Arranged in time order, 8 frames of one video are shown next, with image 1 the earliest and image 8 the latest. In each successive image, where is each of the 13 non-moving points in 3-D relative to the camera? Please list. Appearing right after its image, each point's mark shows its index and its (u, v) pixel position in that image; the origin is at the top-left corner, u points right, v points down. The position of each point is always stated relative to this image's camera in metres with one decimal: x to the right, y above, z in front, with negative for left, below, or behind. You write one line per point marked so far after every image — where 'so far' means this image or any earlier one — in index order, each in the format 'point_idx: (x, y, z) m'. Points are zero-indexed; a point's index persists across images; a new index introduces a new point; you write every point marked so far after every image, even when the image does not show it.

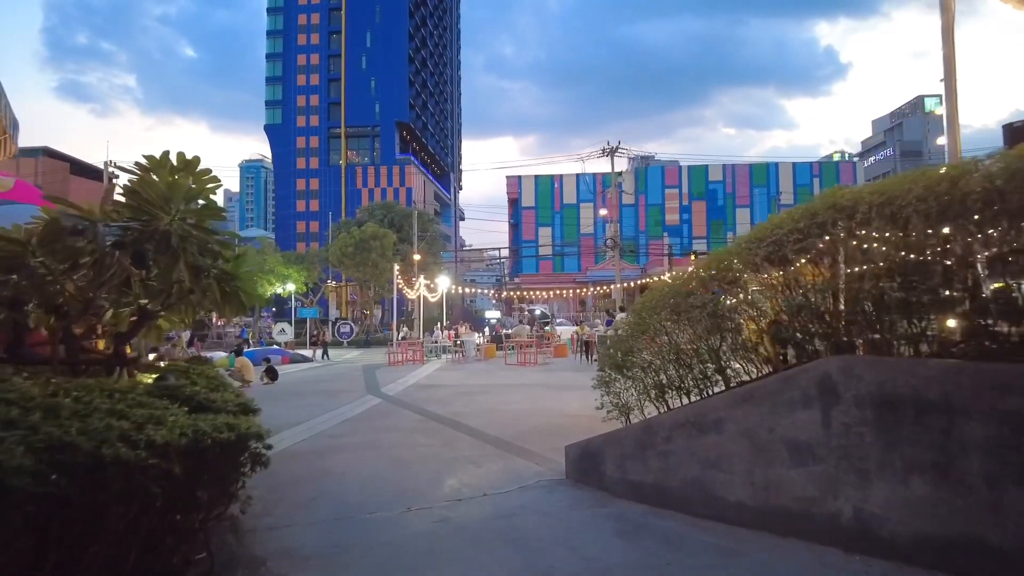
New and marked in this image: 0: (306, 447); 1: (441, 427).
0: (-2.9, -2.3, +9.4) m
1: (-1.1, -2.2, +10.5) m
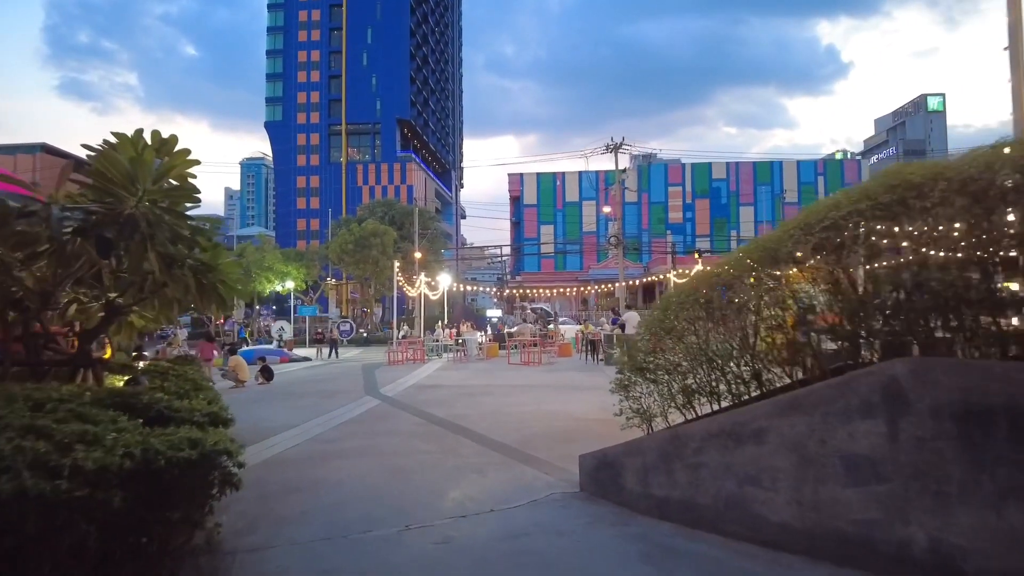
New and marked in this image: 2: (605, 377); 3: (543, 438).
0: (-2.8, -2.2, +8.7) m
1: (-1.0, -2.2, +9.8) m
2: (+2.4, -2.4, +17.2) m
3: (+0.4, -2.1, +9.4) m
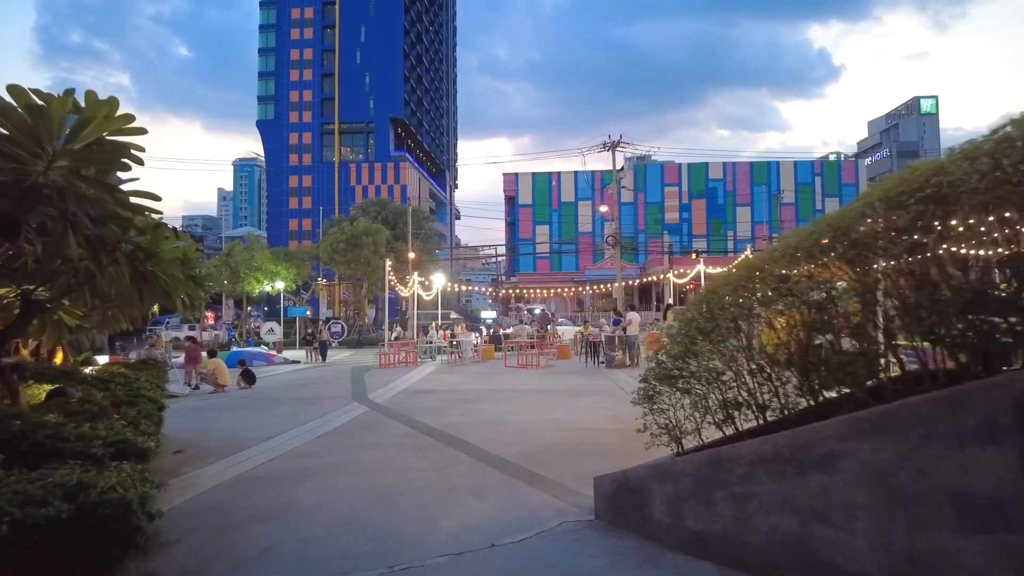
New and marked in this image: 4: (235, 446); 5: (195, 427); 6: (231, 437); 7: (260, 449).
0: (-2.8, -2.1, +7.7) m
1: (-1.0, -2.1, +8.9) m
2: (+2.4, -2.3, +16.2) m
3: (+0.5, -2.1, +8.4) m
4: (-3.9, -2.2, +9.2) m
5: (-5.2, -2.3, +10.8) m
6: (-4.3, -2.2, +9.9) m
7: (-3.4, -2.2, +8.9) m
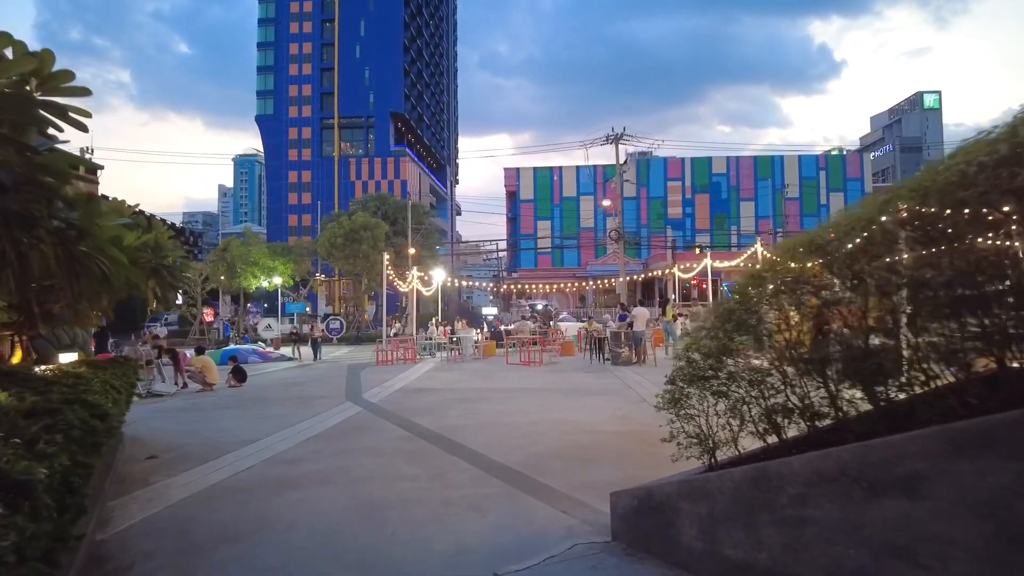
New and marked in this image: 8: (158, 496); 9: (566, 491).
0: (-2.7, -2.0, +7.0) m
1: (-1.0, -2.0, +8.1) m
2: (+2.4, -2.2, +15.4) m
3: (+0.5, -2.0, +7.6) m
4: (-3.8, -2.1, +8.5) m
5: (-5.2, -2.2, +10.1) m
6: (-4.2, -2.1, +9.2) m
7: (-3.3, -2.1, +8.2) m
8: (-3.4, -2.0, +6.3) m
9: (+0.5, -2.0, +6.4) m
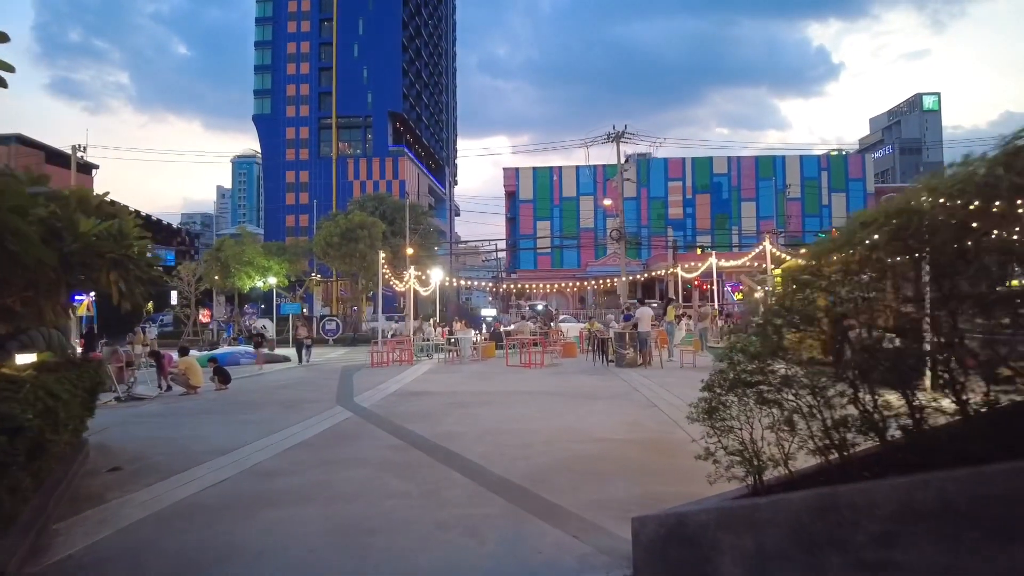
0: (-2.7, -2.0, +6.2) m
1: (-1.0, -1.9, +7.3) m
2: (+2.4, -2.1, +14.7) m
3: (+0.5, -1.9, +6.9) m
4: (-3.8, -2.0, +7.7) m
5: (-5.2, -2.1, +9.3) m
6: (-4.2, -2.1, +8.4) m
7: (-3.3, -2.0, +7.4) m
8: (-3.4, -1.9, +5.5) m
9: (+0.5, -1.9, +5.6) m
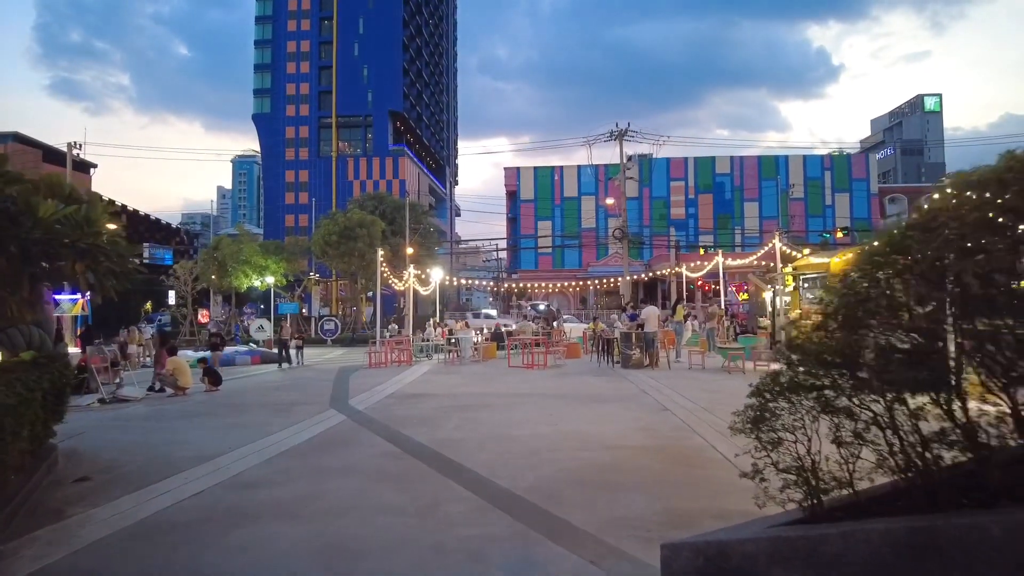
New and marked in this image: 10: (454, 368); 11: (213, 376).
0: (-2.6, -1.9, +5.6) m
1: (-0.9, -1.9, +6.7) m
2: (+2.5, -2.1, +14.1) m
3: (+0.6, -1.8, +6.2) m
4: (-3.7, -2.0, +7.1) m
5: (-5.1, -2.0, +8.7) m
6: (-4.1, -2.0, +7.8) m
7: (-3.3, -1.9, +6.8) m
8: (-3.4, -1.9, +4.9) m
9: (+0.6, -1.8, +5.0) m
10: (-1.8, -2.4, +19.8) m
11: (-6.4, -1.9, +14.2) m
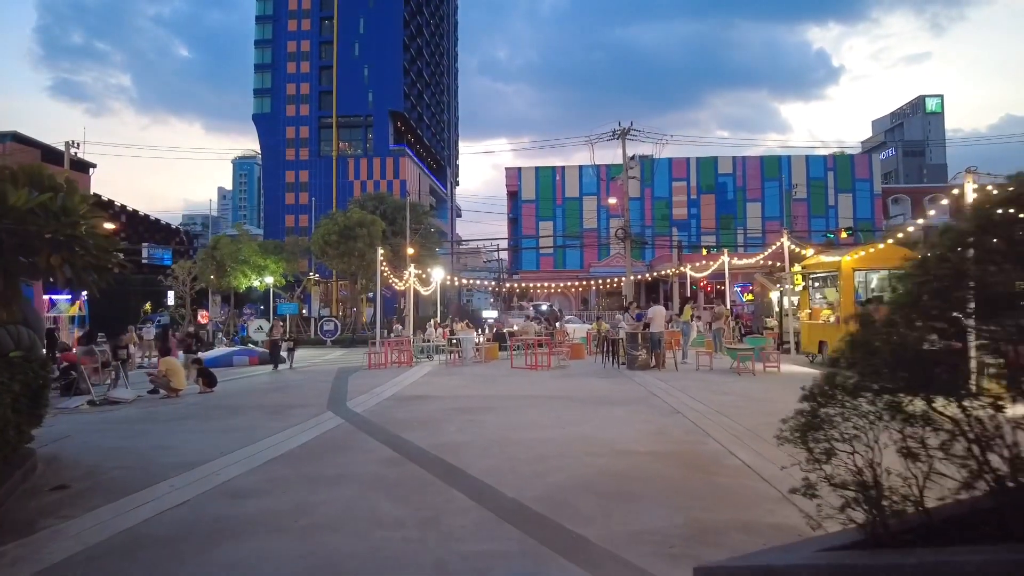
0: (-2.6, -1.9, +5.2) m
1: (-0.8, -1.8, +6.3) m
2: (+2.5, -2.1, +13.6) m
3: (+0.6, -1.8, +5.8) m
4: (-3.7, -1.9, +6.6) m
5: (-5.0, -2.0, +8.2) m
6: (-4.1, -1.9, +7.4) m
7: (-3.2, -1.9, +6.4) m
8: (-3.3, -1.8, +4.5) m
9: (+0.7, -1.8, +4.5) m
10: (-1.7, -2.4, +19.4) m
11: (-6.4, -1.9, +13.7) m
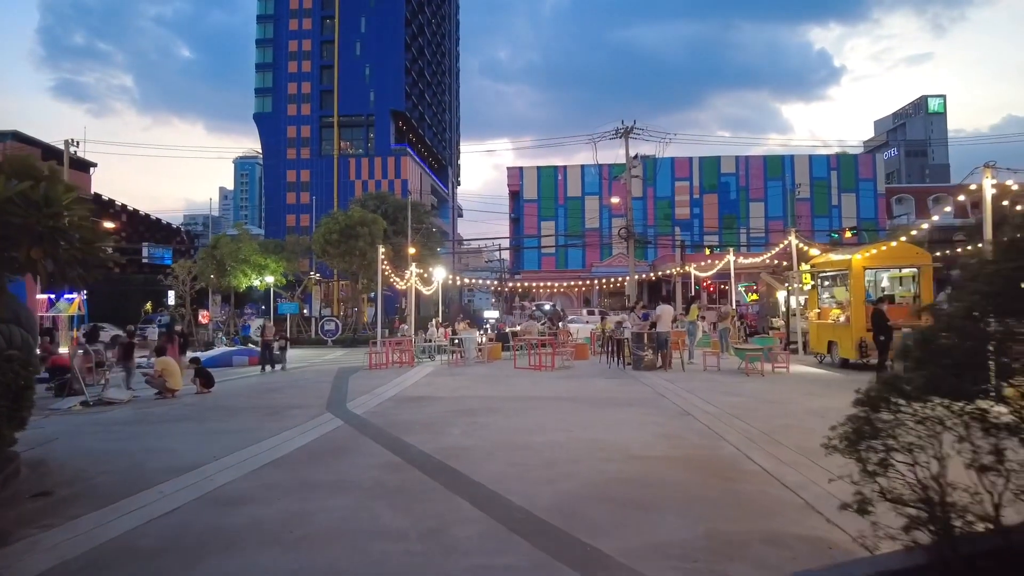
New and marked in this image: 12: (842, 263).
0: (-2.5, -1.8, +4.8) m
1: (-0.8, -1.8, +6.0) m
2: (+2.6, -2.0, +13.3) m
3: (+0.7, -1.8, +5.5) m
4: (-3.6, -1.9, +6.3) m
5: (-5.0, -1.9, +7.9) m
6: (-4.0, -1.9, +7.0) m
7: (-3.1, -1.8, +6.0) m
8: (-3.2, -1.8, +4.2) m
9: (+0.7, -1.7, +4.2) m
10: (-1.6, -2.4, +19.1) m
11: (-6.3, -1.8, +13.4) m
12: (+8.6, +0.7, +17.0) m
